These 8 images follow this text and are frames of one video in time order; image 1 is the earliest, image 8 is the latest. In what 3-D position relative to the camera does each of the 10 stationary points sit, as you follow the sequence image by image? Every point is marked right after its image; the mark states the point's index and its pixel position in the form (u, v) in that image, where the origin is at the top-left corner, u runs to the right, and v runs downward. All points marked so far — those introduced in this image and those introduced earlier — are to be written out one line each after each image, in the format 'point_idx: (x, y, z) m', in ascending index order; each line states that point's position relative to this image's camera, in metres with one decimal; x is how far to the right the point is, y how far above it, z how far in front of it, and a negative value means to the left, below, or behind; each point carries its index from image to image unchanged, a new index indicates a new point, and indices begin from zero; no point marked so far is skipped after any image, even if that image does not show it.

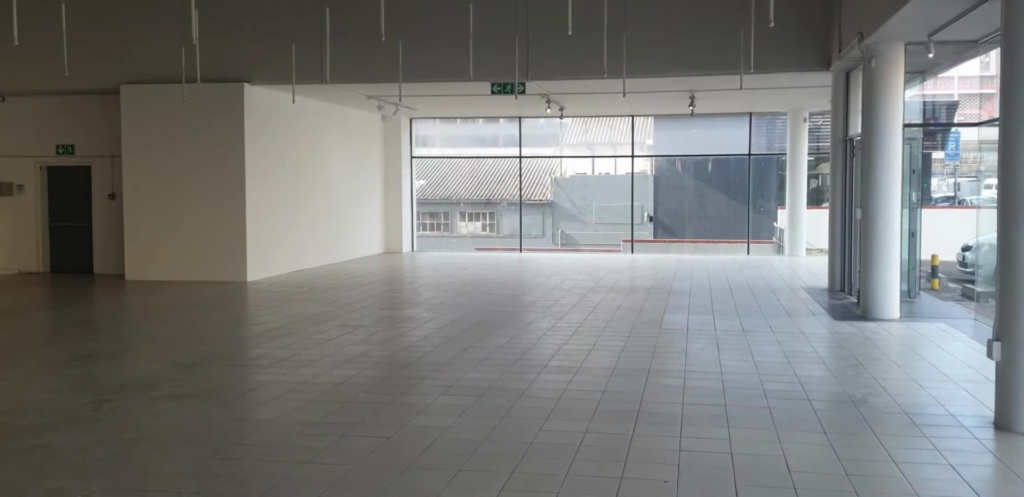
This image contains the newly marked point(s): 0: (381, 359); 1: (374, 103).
0: (-1.0, -0.8, +6.7) m
1: (-2.3, +2.4, +15.0) m
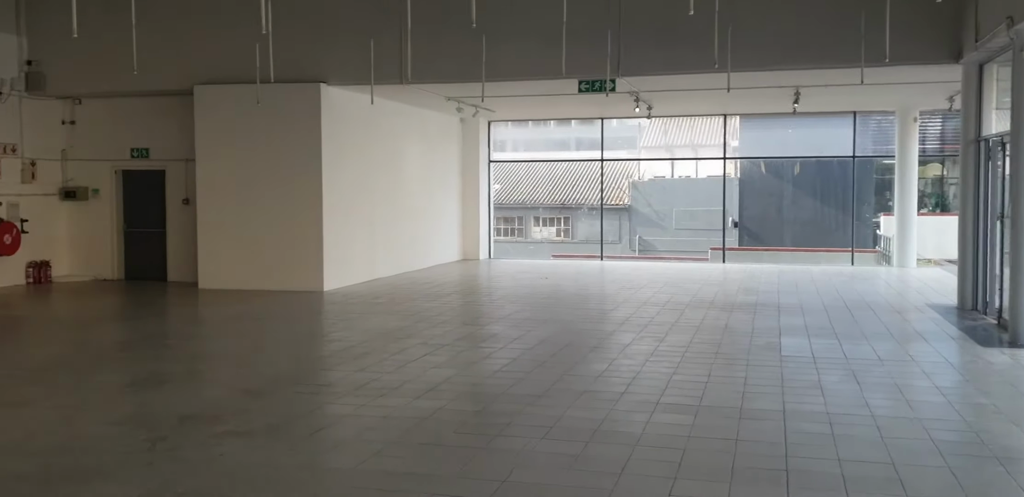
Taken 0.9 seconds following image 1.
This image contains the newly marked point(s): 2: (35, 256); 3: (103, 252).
0: (-0.3, -0.9, +5.9) m
1: (-0.9, +2.3, +14.3) m
2: (-6.5, -0.1, +12.5) m
3: (-5.8, 0.0, +12.9) m
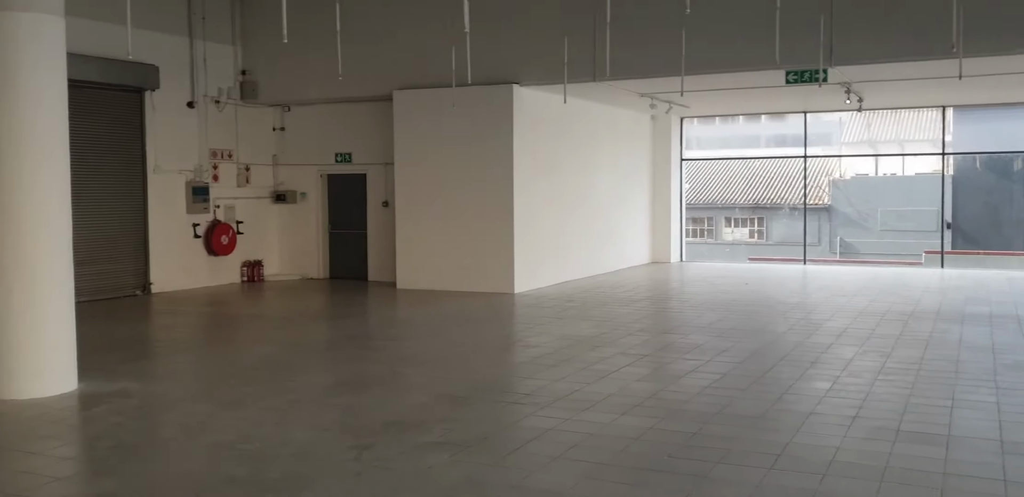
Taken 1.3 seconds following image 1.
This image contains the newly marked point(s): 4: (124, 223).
0: (+1.0, -0.9, +5.5) m
1: (+2.1, +2.2, +13.9) m
2: (-3.8, -0.1, +13.2) m
3: (-3.0, 0.0, +13.4) m
4: (-4.8, +0.3, +11.3) m
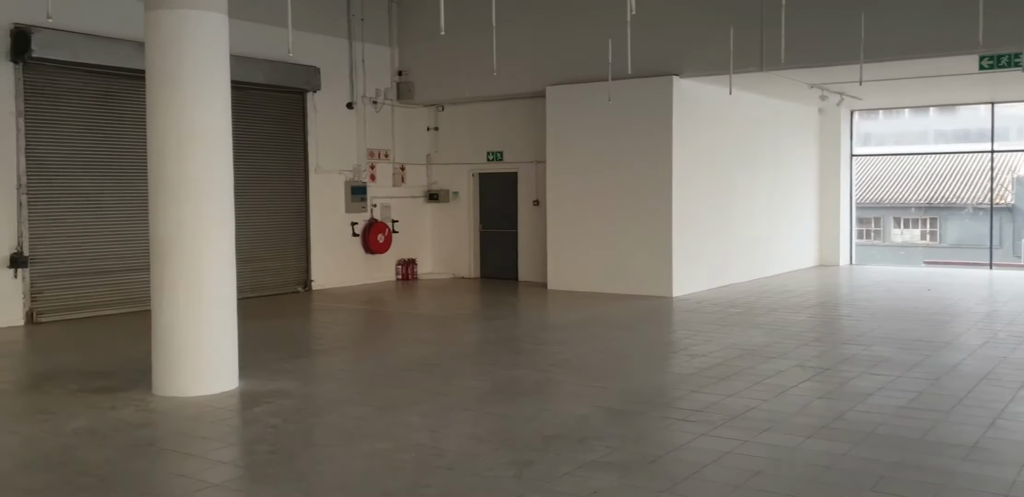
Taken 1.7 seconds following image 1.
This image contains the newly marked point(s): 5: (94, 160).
0: (+1.9, -0.9, +4.9) m
1: (+4.4, +2.2, +13.0) m
2: (-1.6, -0.1, +13.3) m
3: (-0.7, 0.0, +13.4) m
4: (-2.9, +0.3, +11.6) m
5: (-4.4, +0.9, +9.5) m
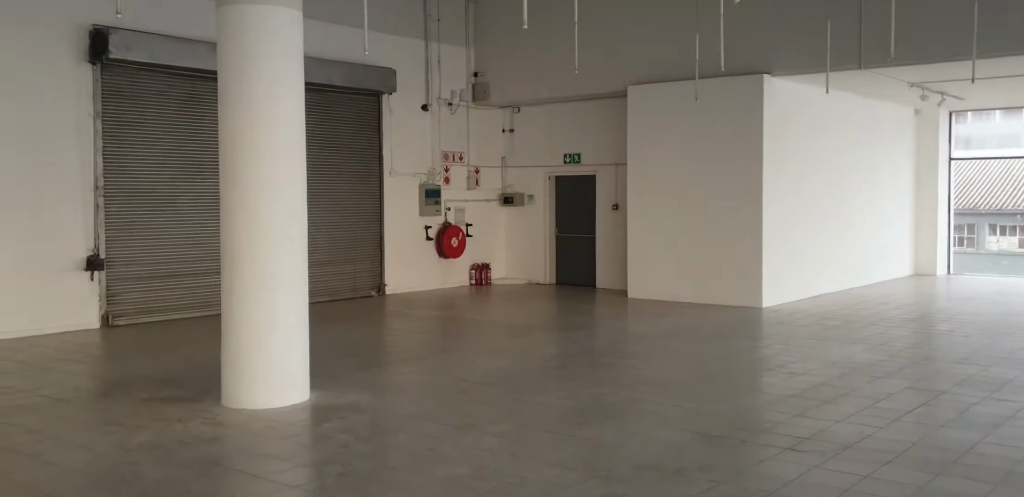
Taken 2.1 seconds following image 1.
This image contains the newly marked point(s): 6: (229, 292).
0: (+2.4, -1.0, +4.4) m
1: (+5.4, +2.1, +12.3) m
2: (-0.5, -0.1, +13.0) m
3: (+0.4, -0.1, +13.0) m
4: (-1.9, +0.3, +11.4) m
5: (-3.5, +0.9, +9.4) m
6: (-1.7, -0.3, +5.5) m
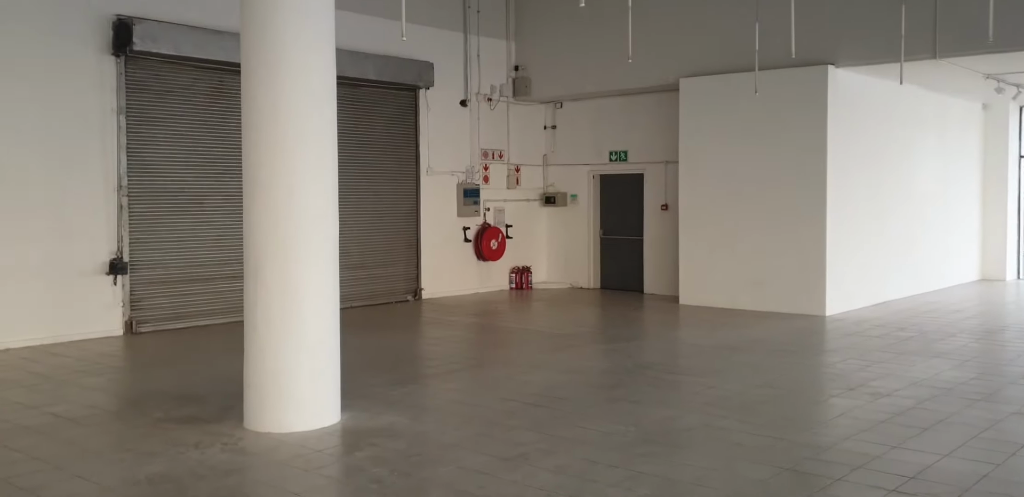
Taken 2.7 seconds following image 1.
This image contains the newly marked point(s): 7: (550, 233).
0: (+2.6, -1.1, +3.7) m
1: (+6.0, +2.0, +11.5) m
2: (+0.1, -0.2, +12.4) m
3: (+0.9, -0.1, +12.4) m
4: (-1.4, +0.3, +10.8) m
5: (-3.1, +0.9, +9.0) m
6: (-1.4, -0.3, +4.9) m
7: (+0.5, +0.2, +12.7) m
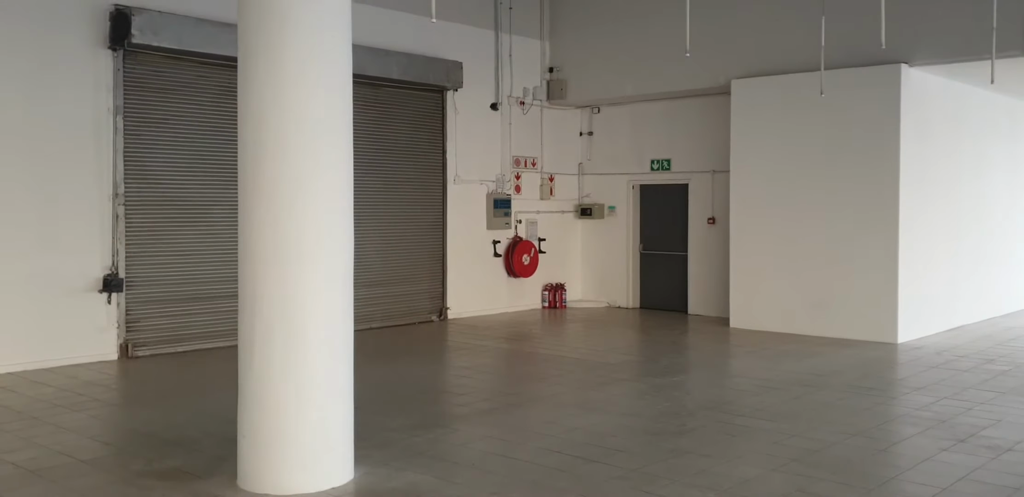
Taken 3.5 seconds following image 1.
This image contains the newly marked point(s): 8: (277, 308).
0: (+2.8, -1.2, +2.7) m
1: (+6.4, +1.8, +10.4) m
2: (+0.5, -0.4, +11.5) m
3: (+1.3, -0.3, +11.5) m
4: (-1.0, +0.1, +10.0) m
5: (-2.8, +0.7, +8.2) m
6: (-1.2, -0.4, +4.1) m
7: (+1.0, 0.0, +11.8) m
8: (-1.0, -0.3, +4.0) m
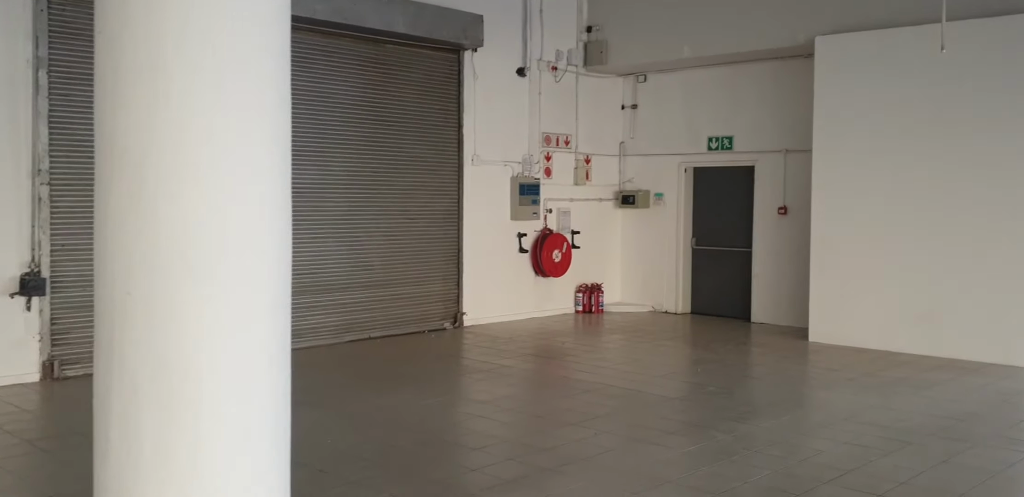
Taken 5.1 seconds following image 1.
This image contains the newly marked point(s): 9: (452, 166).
0: (+2.9, -1.2, +0.9) m
1: (+6.7, +1.8, +8.5) m
2: (+0.8, -0.3, +9.7) m
3: (+1.6, -0.3, +9.7) m
4: (-0.7, +0.2, +8.3) m
5: (-2.5, +0.8, +6.5) m
6: (-1.1, -0.4, +2.4) m
7: (+1.3, +0.1, +10.0) m
8: (-0.9, -0.3, +2.3) m
9: (-0.5, +0.7, +8.4) m
